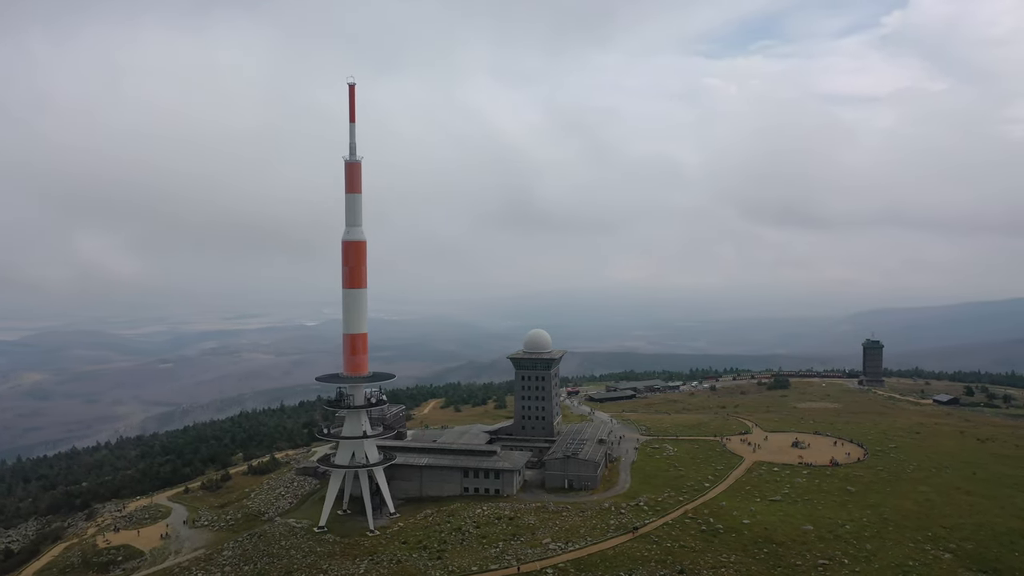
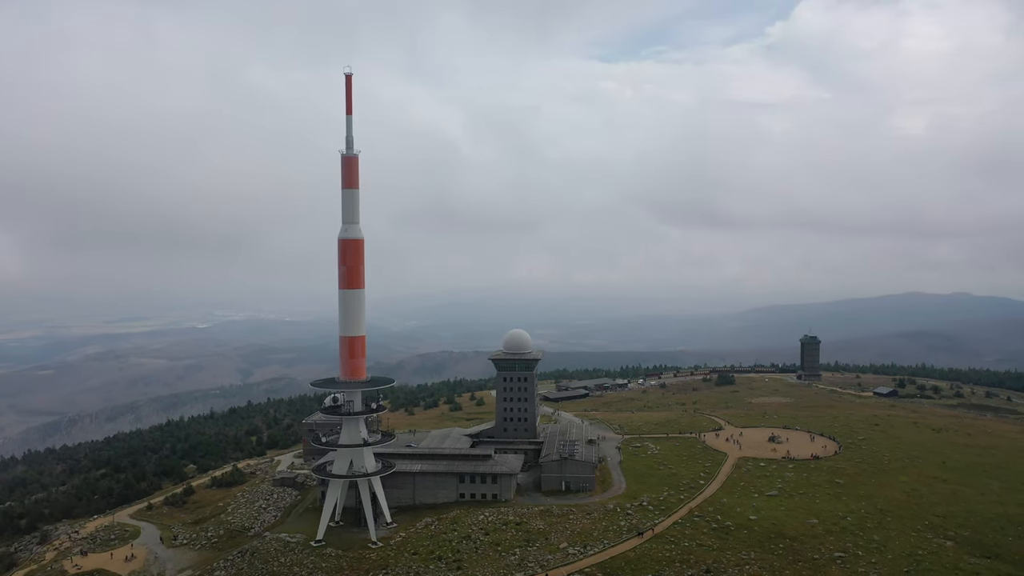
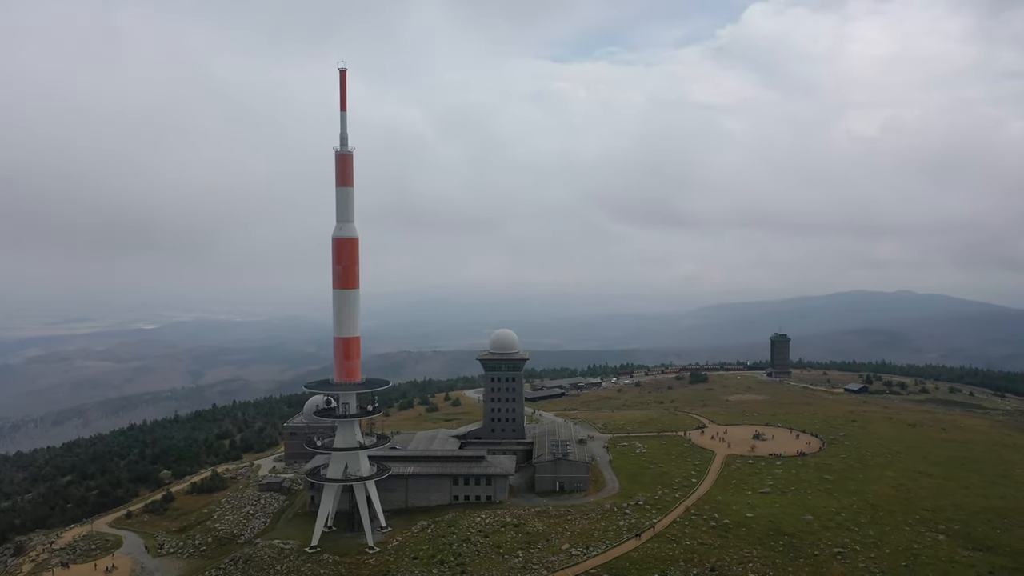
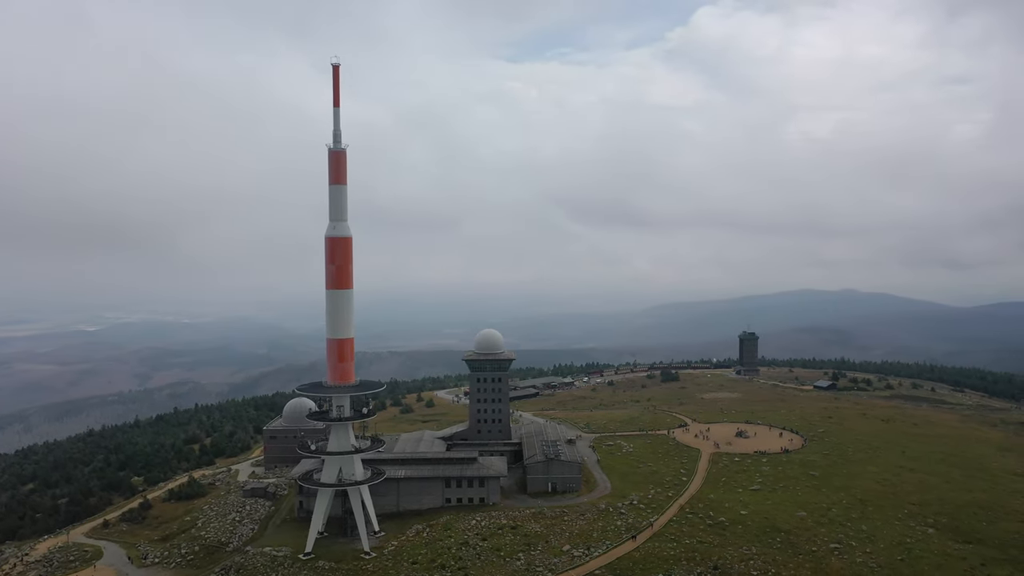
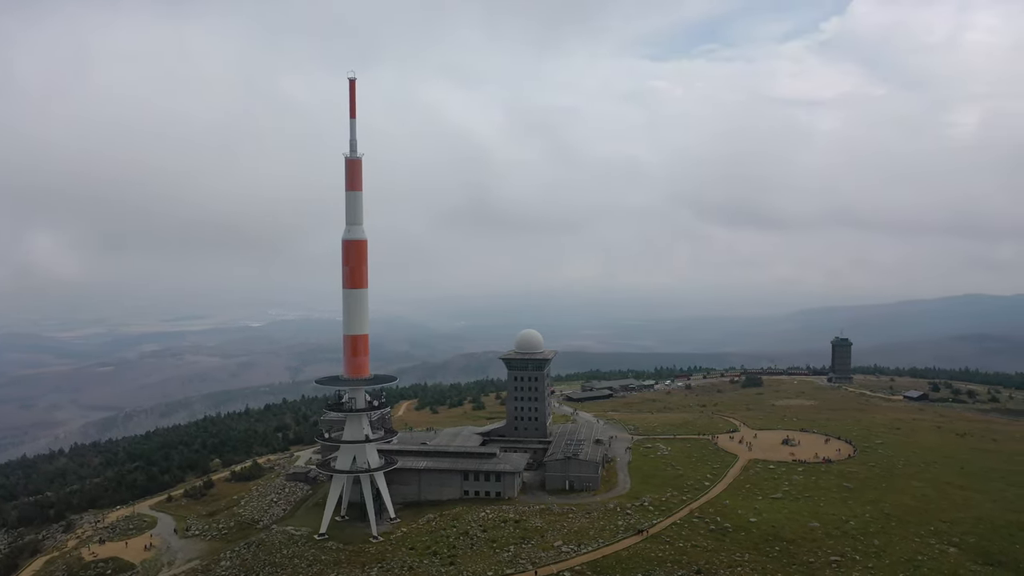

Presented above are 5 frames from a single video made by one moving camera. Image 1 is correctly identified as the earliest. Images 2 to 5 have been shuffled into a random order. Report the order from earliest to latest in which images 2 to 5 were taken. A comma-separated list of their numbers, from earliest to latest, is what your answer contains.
5, 2, 3, 4
